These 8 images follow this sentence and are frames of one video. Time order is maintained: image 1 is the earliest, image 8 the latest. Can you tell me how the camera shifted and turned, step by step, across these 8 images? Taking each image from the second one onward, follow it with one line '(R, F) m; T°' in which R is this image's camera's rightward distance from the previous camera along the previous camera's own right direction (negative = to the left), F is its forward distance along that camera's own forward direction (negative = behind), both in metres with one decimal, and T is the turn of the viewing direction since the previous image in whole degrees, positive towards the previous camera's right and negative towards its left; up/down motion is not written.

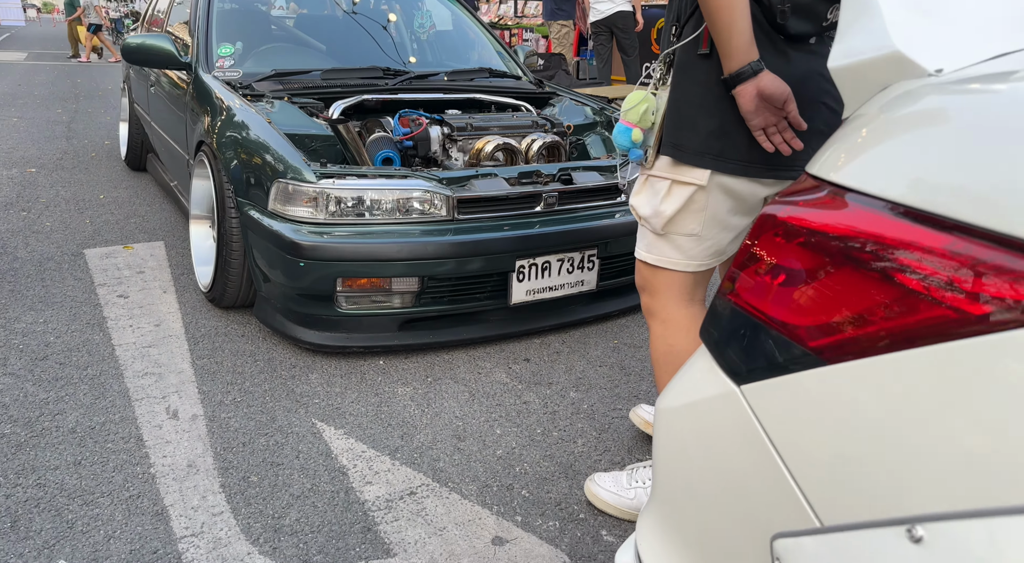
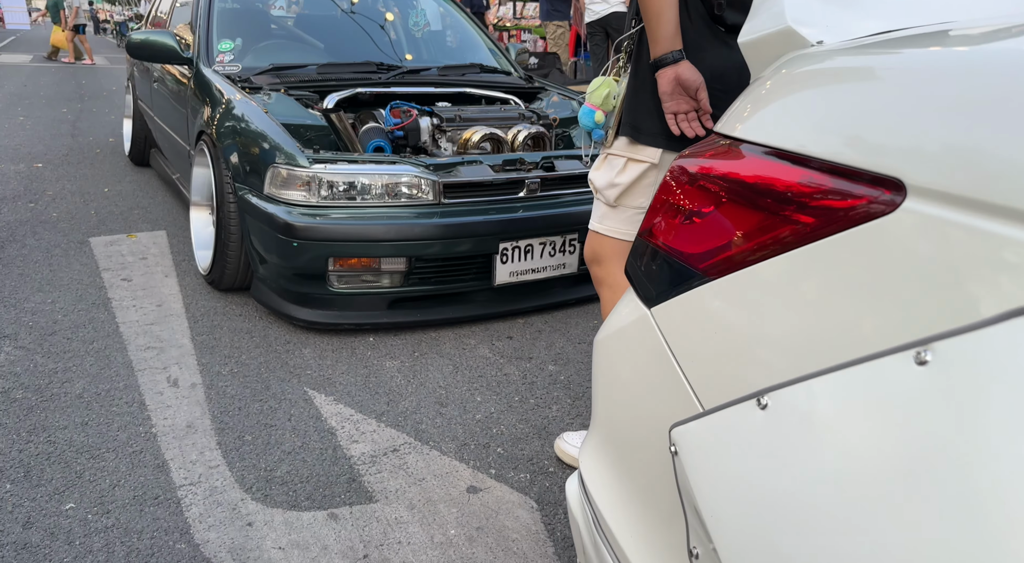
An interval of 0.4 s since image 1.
(+0.1, -0.2) m; 0°
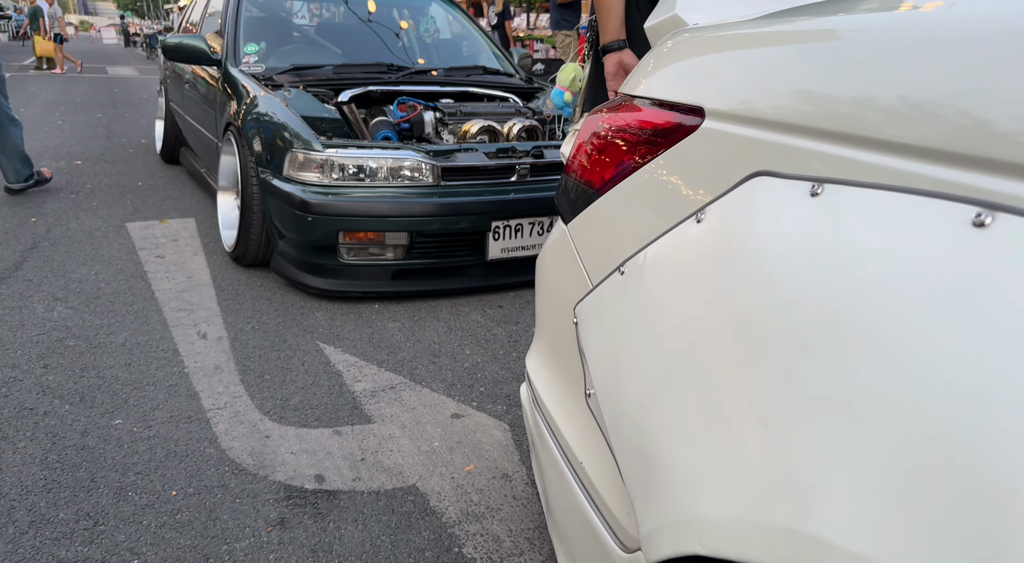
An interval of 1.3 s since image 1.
(+0.1, -0.4) m; -1°
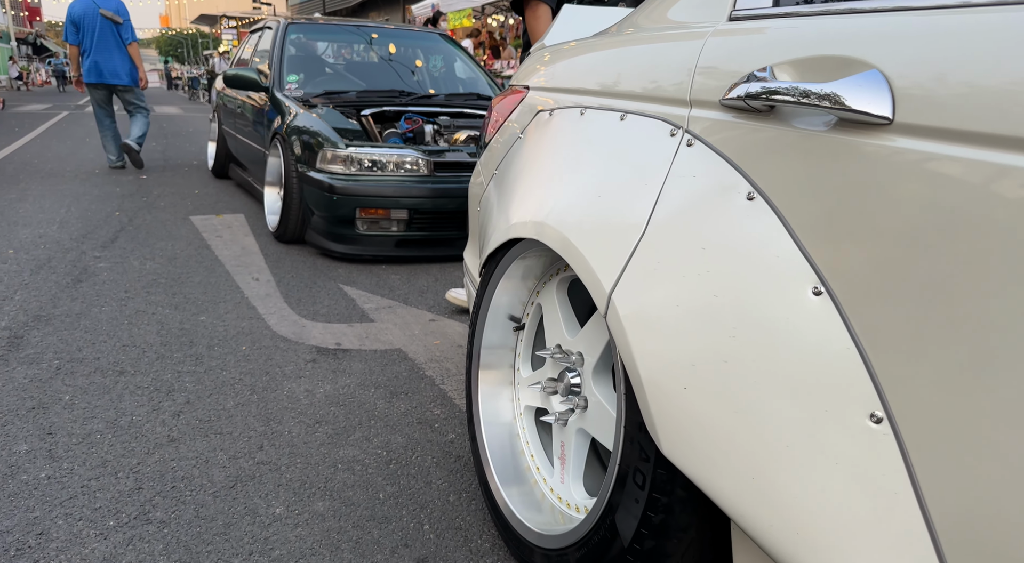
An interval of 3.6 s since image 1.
(+0.3, -1.1) m; -2°
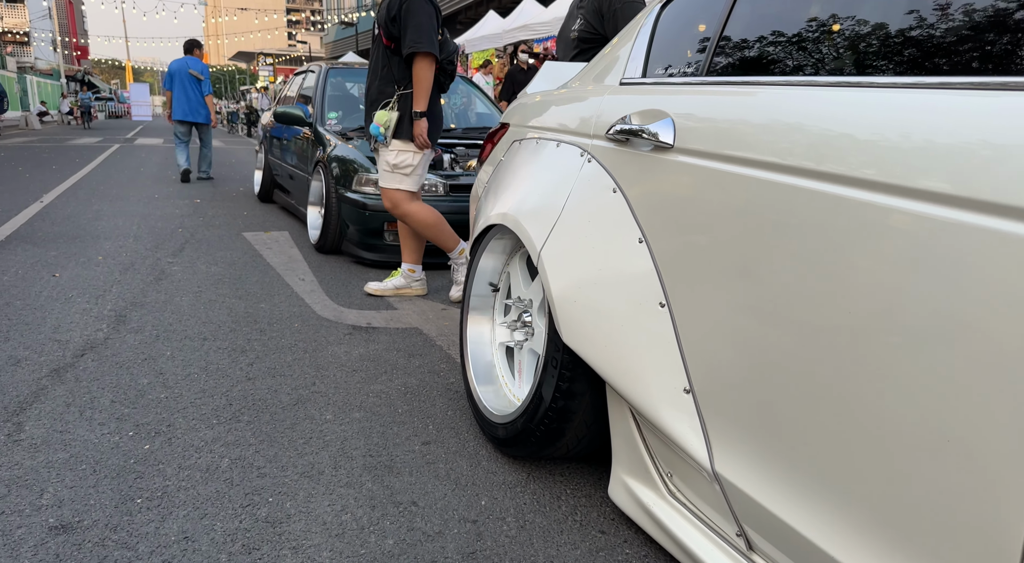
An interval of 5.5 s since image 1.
(+0.2, -0.8) m; -2°
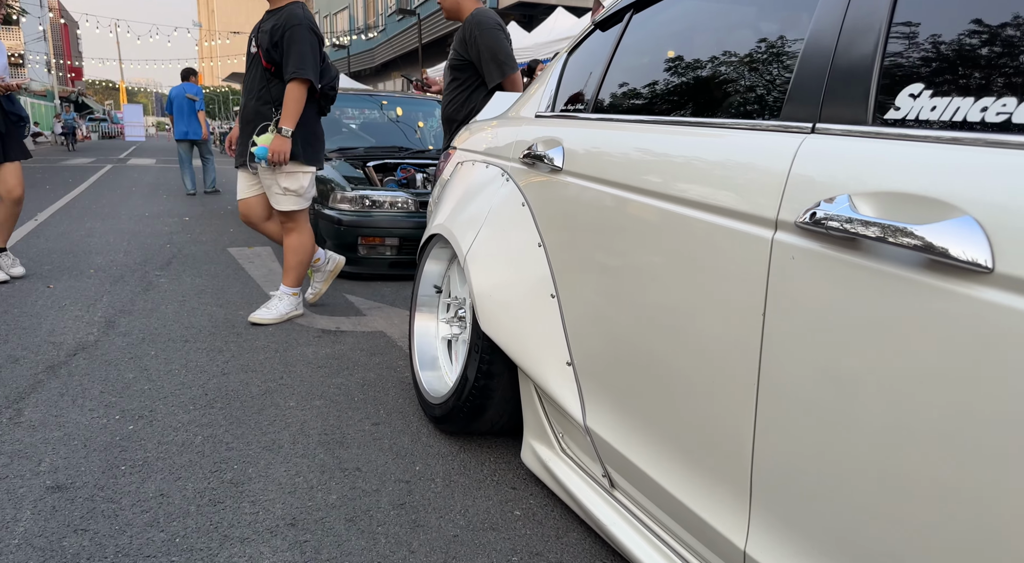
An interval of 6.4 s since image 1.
(+0.2, -0.4) m; +1°
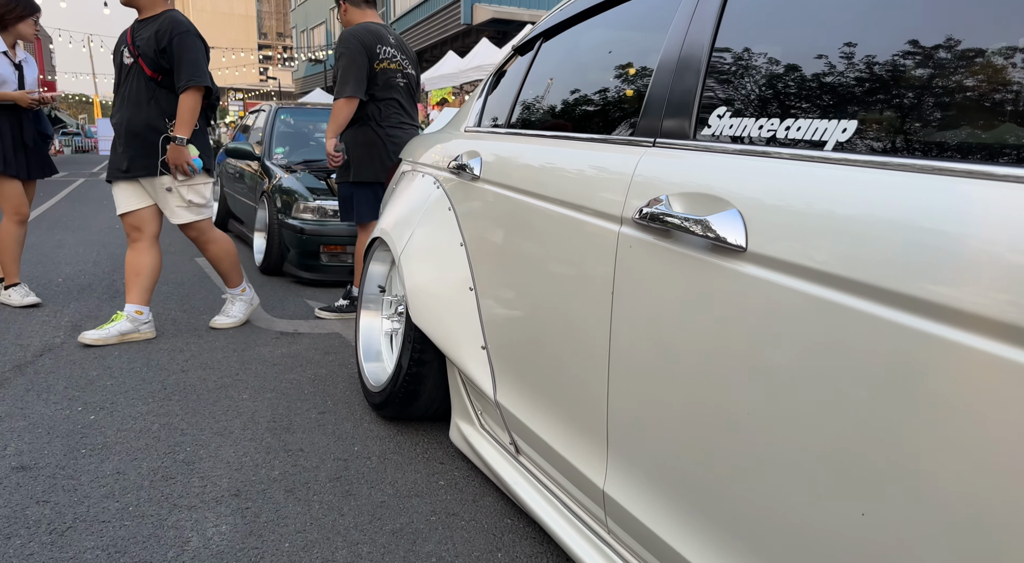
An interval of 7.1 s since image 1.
(+0.2, -0.3) m; +2°
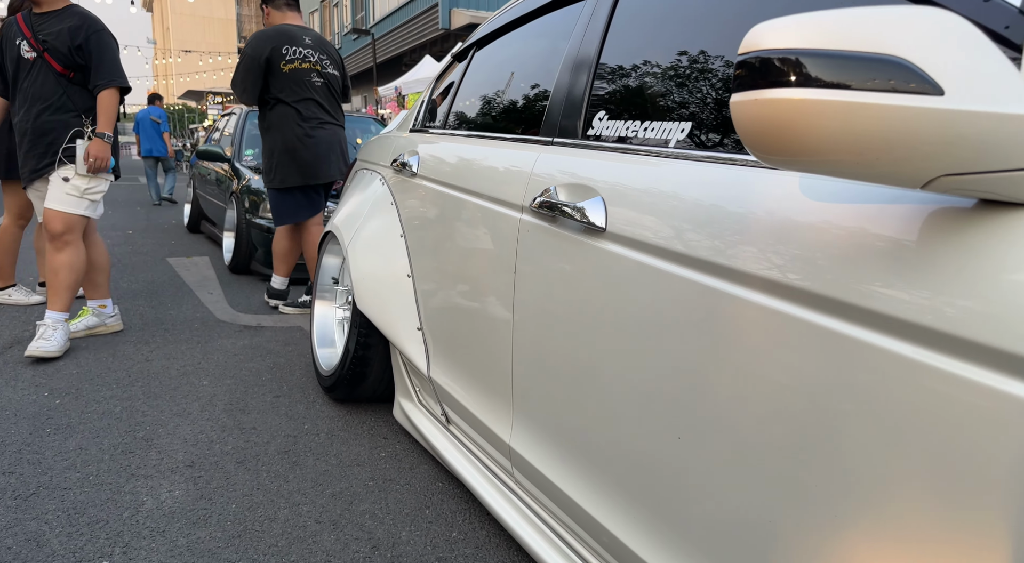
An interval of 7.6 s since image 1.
(+0.2, -0.2) m; +1°
